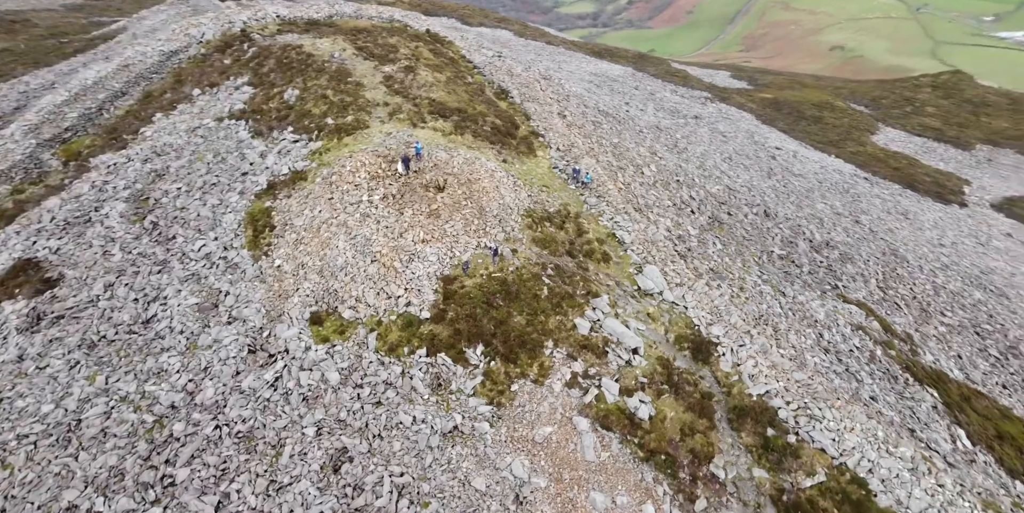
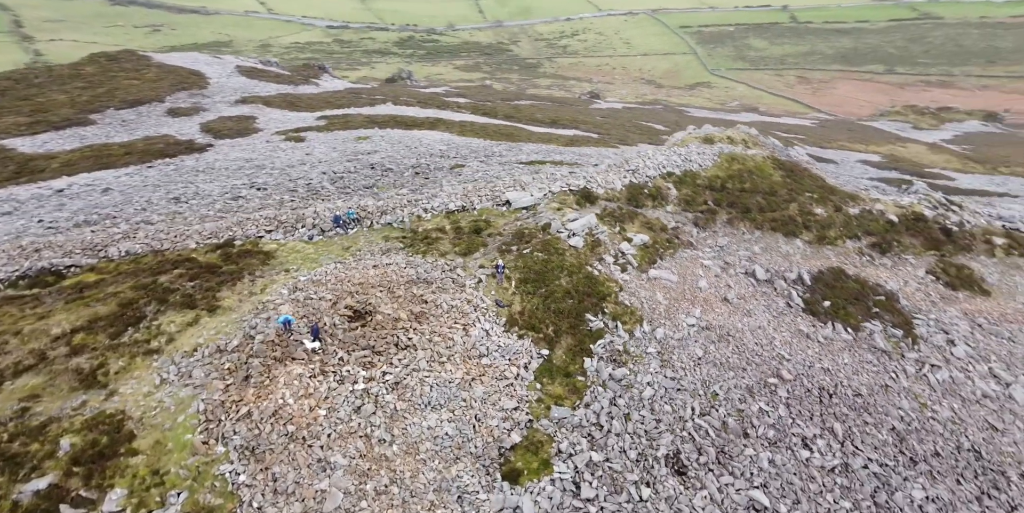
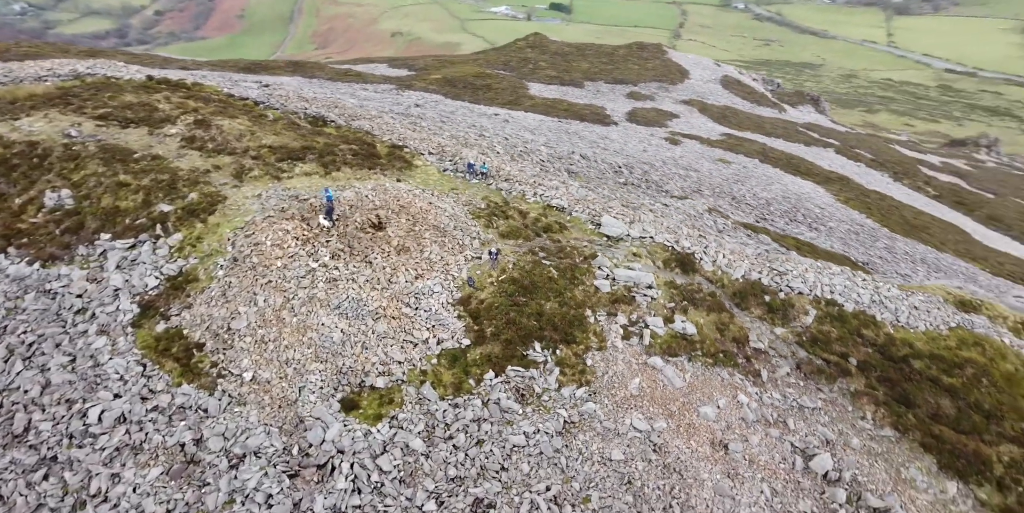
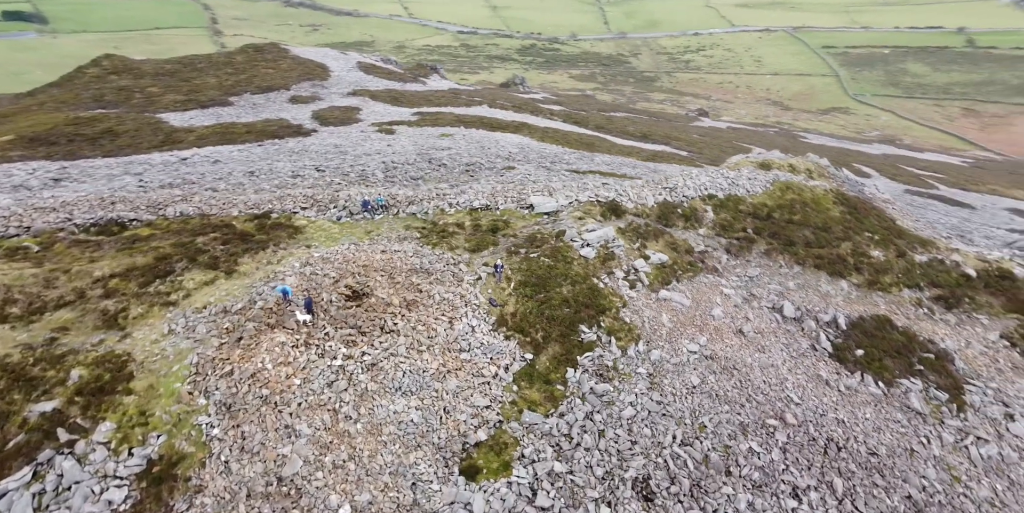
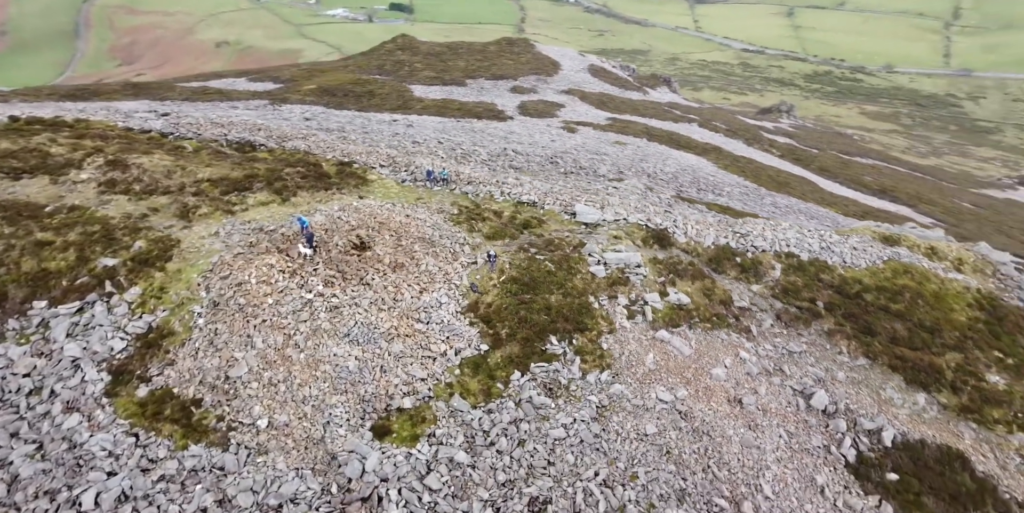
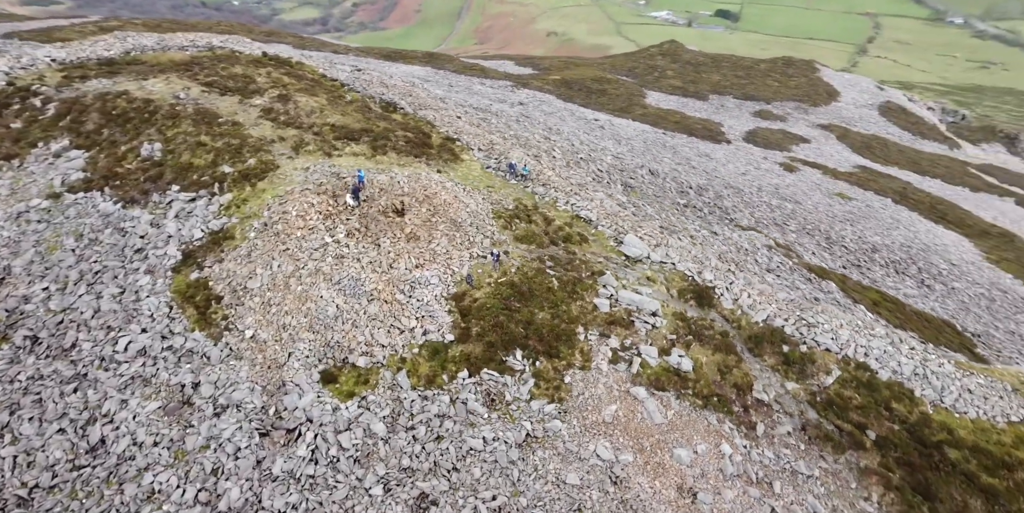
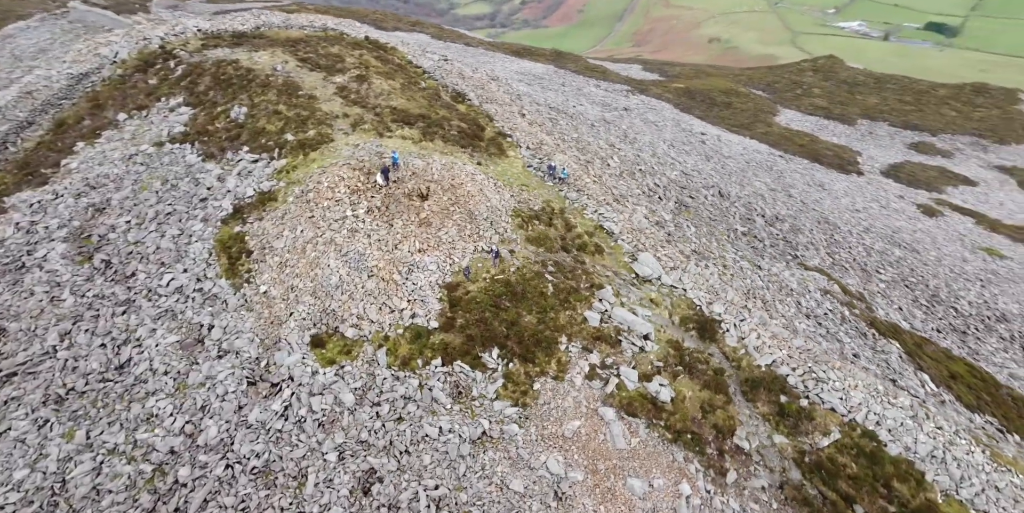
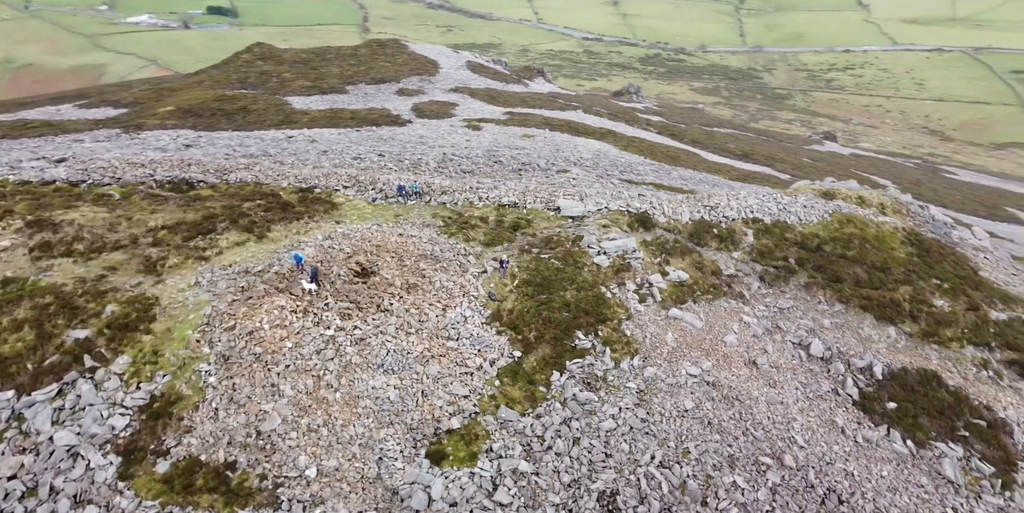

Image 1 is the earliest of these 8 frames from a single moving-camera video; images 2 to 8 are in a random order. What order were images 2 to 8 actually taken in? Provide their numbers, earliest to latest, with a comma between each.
7, 6, 3, 5, 8, 4, 2
